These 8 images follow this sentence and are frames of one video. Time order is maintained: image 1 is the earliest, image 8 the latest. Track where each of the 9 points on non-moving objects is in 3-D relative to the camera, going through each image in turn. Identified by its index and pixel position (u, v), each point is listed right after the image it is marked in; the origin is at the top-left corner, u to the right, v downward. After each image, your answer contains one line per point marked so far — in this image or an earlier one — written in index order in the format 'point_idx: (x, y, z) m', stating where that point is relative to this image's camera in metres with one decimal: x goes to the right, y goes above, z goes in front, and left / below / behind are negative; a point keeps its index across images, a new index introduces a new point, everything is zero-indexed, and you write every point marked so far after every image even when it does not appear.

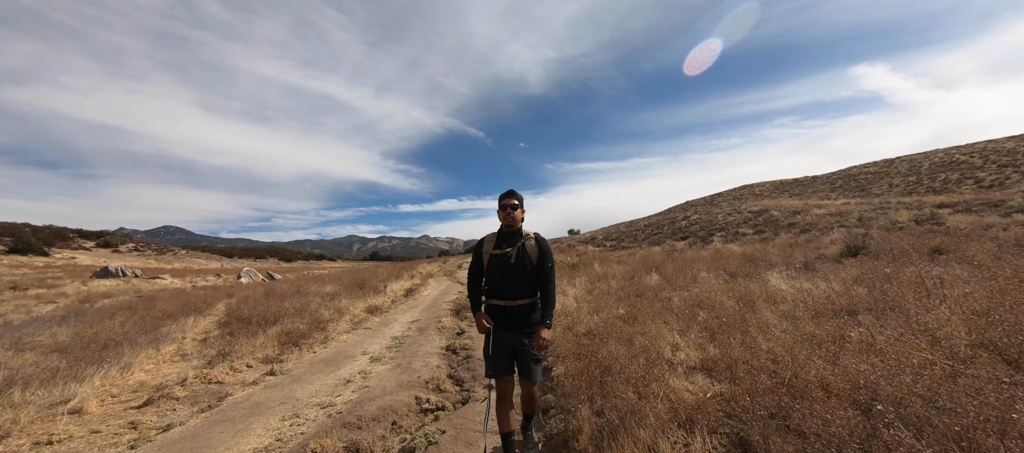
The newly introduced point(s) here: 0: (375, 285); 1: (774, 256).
0: (-7.2, -3.1, +17.1) m
1: (+11.0, -1.2, +13.7) m
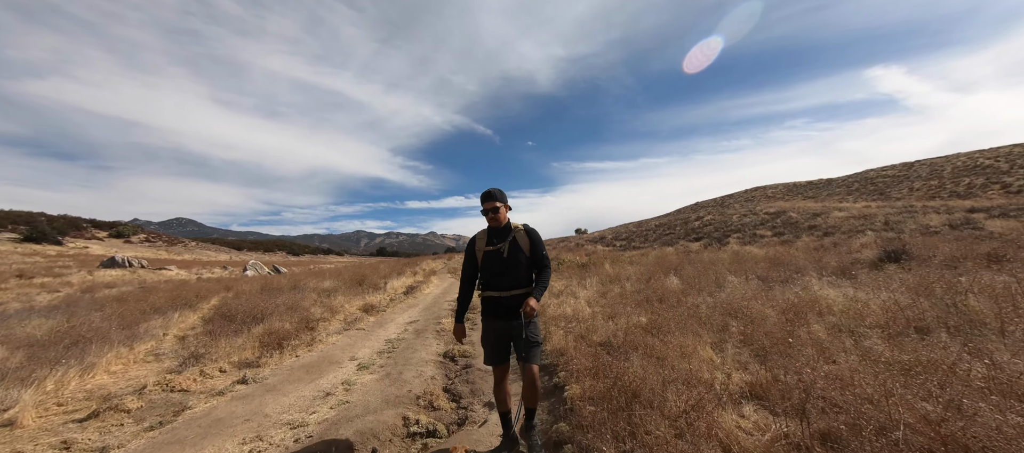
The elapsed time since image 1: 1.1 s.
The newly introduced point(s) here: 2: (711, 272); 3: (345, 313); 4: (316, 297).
0: (-6.9, -2.8, +16.4) m
1: (+11.2, -1.3, +12.7) m
2: (+6.6, -1.5, +10.8) m
3: (-5.3, -2.7, +10.2) m
4: (-7.6, -2.8, +12.7) m
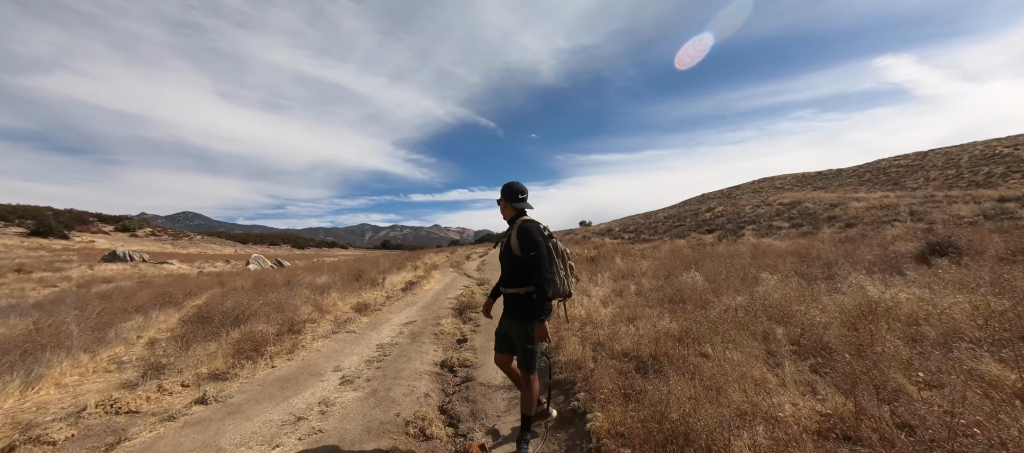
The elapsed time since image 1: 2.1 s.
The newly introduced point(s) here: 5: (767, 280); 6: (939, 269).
0: (-6.7, -2.4, +15.6) m
1: (+11.4, -1.0, +11.7) m
2: (+6.7, -1.2, +9.9) m
3: (-5.1, -2.5, +9.4) m
4: (-7.5, -2.5, +12.0) m
5: (+5.7, -1.2, +7.3) m
6: (+9.9, -1.0, +7.5) m
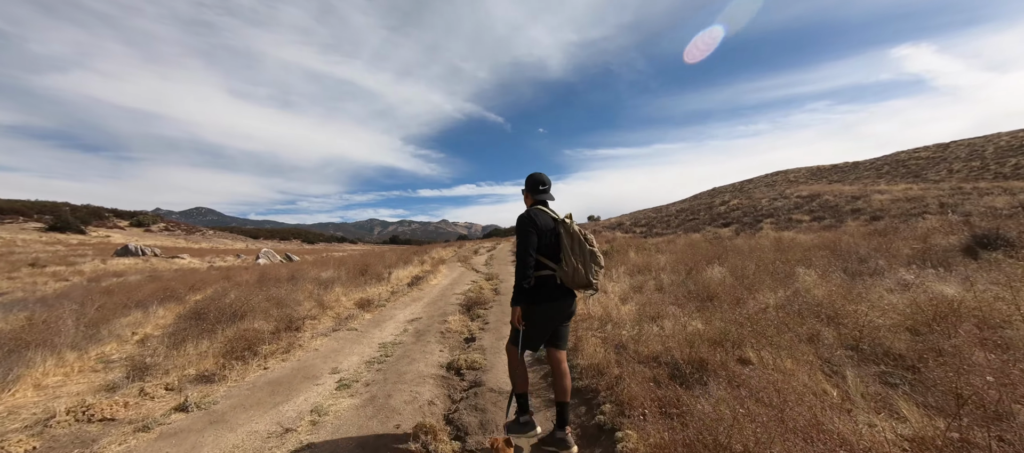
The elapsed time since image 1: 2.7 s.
0: (-6.3, -2.1, +15.2) m
1: (+11.7, -0.7, +10.9) m
2: (+7.0, -1.0, +9.2) m
3: (-4.8, -2.3, +9.0) m
4: (-7.1, -2.2, +11.6) m
5: (+5.9, -1.0, +6.7) m
6: (+10.1, -0.8, +6.8) m
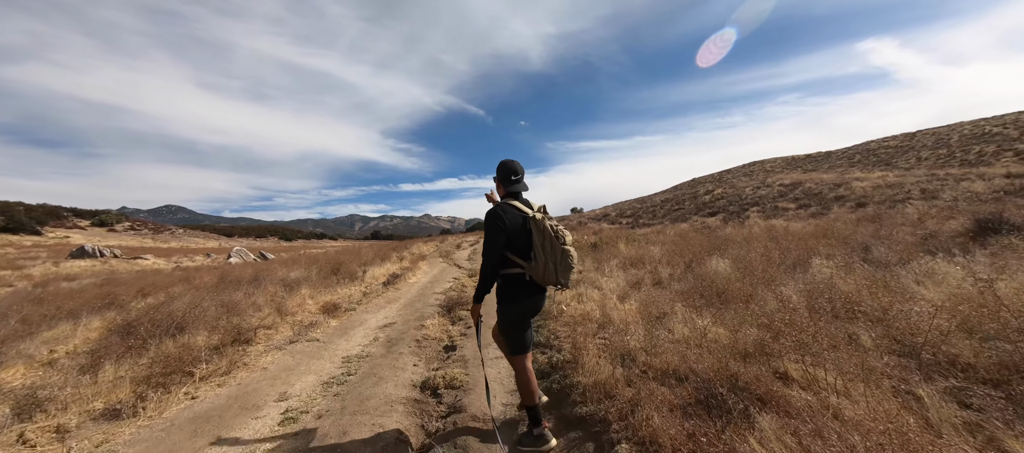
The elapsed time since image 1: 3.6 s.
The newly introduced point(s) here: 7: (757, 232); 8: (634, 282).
0: (-6.9, -1.9, +14.1) m
1: (+11.3, -0.2, +10.6) m
2: (+6.6, -0.7, +8.6) m
3: (-5.2, -2.2, +7.9) m
4: (-7.6, -2.1, +10.4) m
5: (+5.7, -0.8, +6.1) m
6: (+9.8, -0.4, +6.4) m
7: (+10.0, -0.2, +13.3) m
8: (+2.9, -1.3, +7.8) m
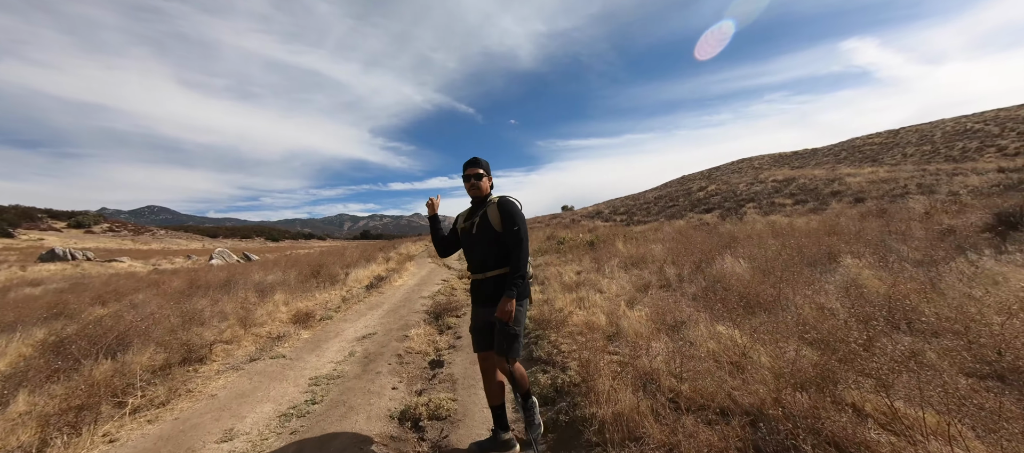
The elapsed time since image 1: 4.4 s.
0: (-7.2, -1.8, +13.2) m
1: (+11.1, -0.1, +10.1) m
2: (+6.5, -0.6, +8.1) m
3: (-5.3, -2.1, +7.1) m
4: (-7.8, -2.1, +9.5) m
5: (+5.6, -0.7, +5.5) m
6: (+9.7, -0.3, +5.9) m
7: (+9.7, -0.1, +12.8) m
8: (+2.8, -1.2, +7.1) m
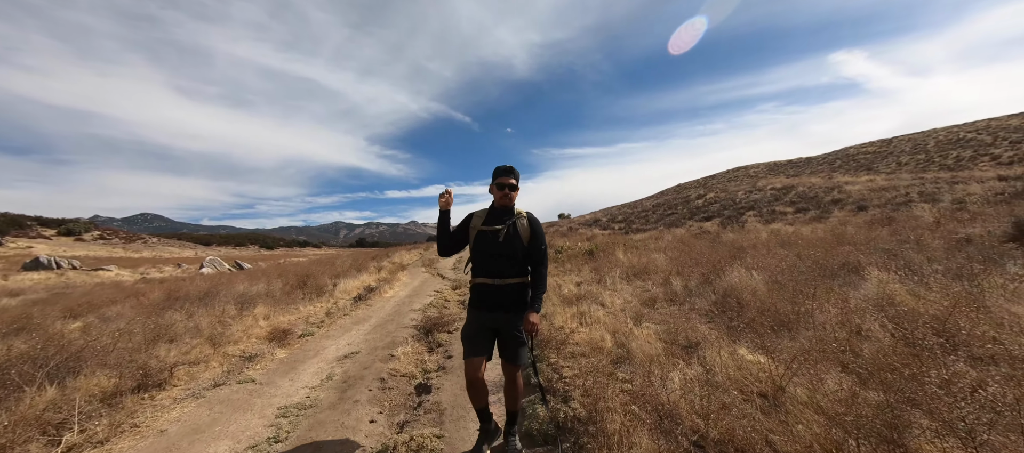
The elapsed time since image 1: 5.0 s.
0: (-7.3, -2.2, +12.6) m
1: (+10.9, -0.3, +9.7) m
2: (+6.4, -0.8, +7.6) m
3: (-5.4, -2.3, +6.5) m
4: (-7.9, -2.3, +8.9) m
5: (+5.5, -0.8, +5.0) m
6: (+9.7, -0.5, +5.5) m
7: (+9.6, -0.4, +12.4) m
8: (+2.7, -1.4, +6.6) m
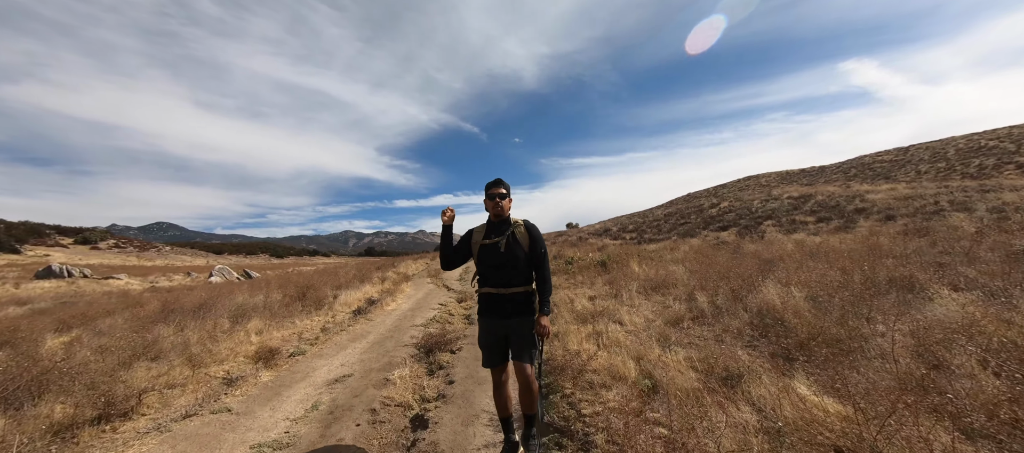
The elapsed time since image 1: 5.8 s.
0: (-7.0, -2.5, +12.1) m
1: (+11.2, -0.6, +8.9) m
2: (+6.6, -1.0, +6.9) m
3: (-5.2, -2.5, +6.0) m
4: (-7.7, -2.6, +8.4) m
5: (+5.6, -1.0, +4.3) m
6: (+9.8, -0.7, +4.7) m
7: (+9.9, -0.8, +11.6) m
8: (+2.9, -1.6, +5.9) m
